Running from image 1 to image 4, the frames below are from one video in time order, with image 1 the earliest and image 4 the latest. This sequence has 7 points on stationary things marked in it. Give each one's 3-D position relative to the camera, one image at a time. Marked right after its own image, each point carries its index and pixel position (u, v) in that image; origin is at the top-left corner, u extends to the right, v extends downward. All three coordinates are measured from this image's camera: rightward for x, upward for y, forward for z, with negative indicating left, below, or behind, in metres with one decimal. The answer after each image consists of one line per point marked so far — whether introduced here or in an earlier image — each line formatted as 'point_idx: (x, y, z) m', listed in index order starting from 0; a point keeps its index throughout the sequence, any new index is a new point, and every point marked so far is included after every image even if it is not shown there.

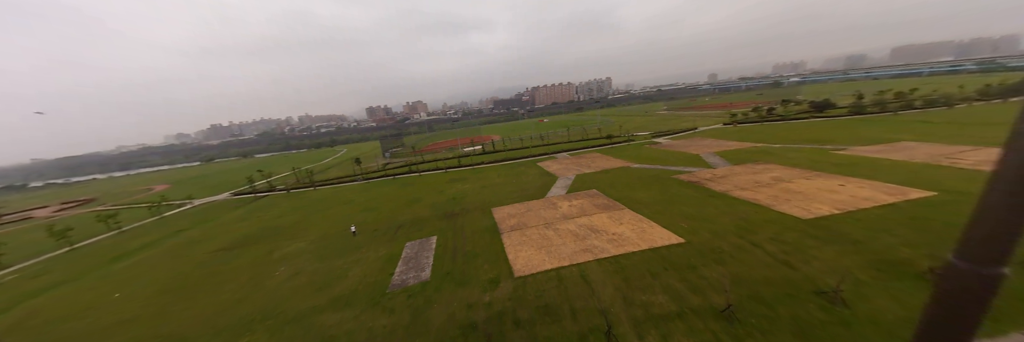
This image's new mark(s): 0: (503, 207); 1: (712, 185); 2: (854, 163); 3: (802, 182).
0: (-0.6, -2.5, +17.8) m
1: (+13.4, -1.0, +17.2) m
2: (+24.9, +0.6, +18.7) m
3: (+18.0, -0.7, +16.0) m
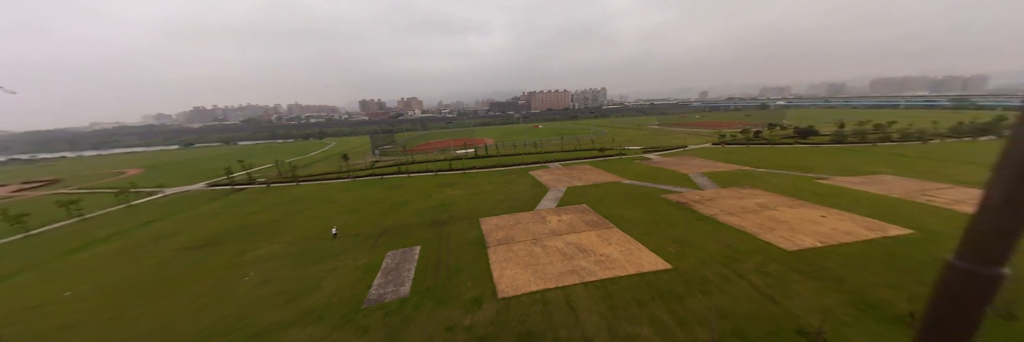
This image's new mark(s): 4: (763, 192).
0: (-1.4, -3.2, +17.4) m
1: (+12.7, -2.5, +17.4) m
2: (+24.2, -1.7, +19.2) m
3: (+17.4, -2.5, +16.3) m
4: (+19.0, -1.6, +19.5) m
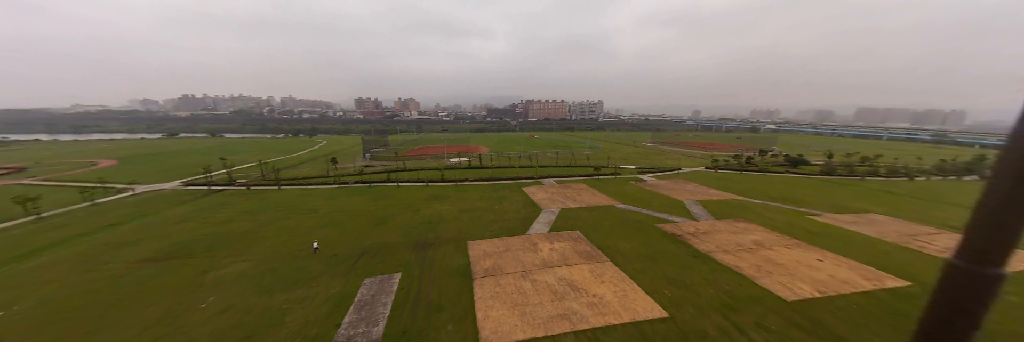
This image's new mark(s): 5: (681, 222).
0: (-2.1, -4.6, +16.6) m
1: (+12.1, -4.7, +16.9) m
2: (+23.6, -4.6, +19.0) m
3: (+16.7, -5.0, +15.9) m
4: (+18.4, -4.2, +19.1) m
5: (+13.2, -4.0, +19.9) m
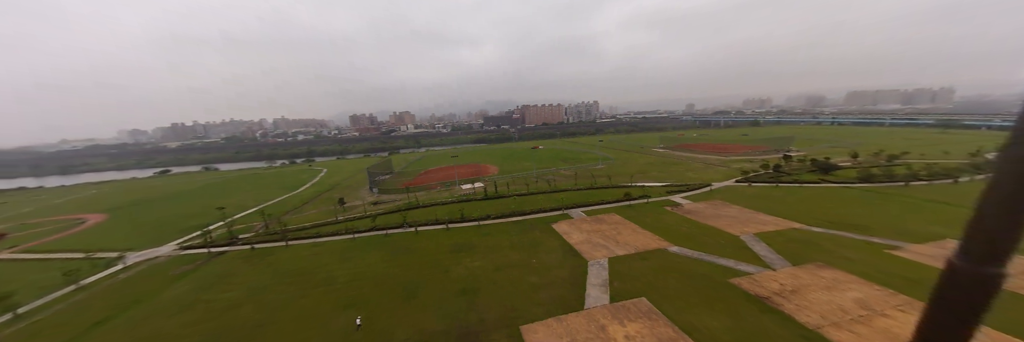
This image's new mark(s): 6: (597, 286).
0: (+1.4, -8.6, +13.9) m
1: (+15.5, -7.7, +14.3) m
2: (+26.9, -6.8, +16.5) m
3: (+20.1, -7.6, +13.3) m
4: (+21.7, -6.8, +16.6) m
5: (+16.5, -6.9, +17.3) m
6: (+5.7, -7.8, +17.3) m
